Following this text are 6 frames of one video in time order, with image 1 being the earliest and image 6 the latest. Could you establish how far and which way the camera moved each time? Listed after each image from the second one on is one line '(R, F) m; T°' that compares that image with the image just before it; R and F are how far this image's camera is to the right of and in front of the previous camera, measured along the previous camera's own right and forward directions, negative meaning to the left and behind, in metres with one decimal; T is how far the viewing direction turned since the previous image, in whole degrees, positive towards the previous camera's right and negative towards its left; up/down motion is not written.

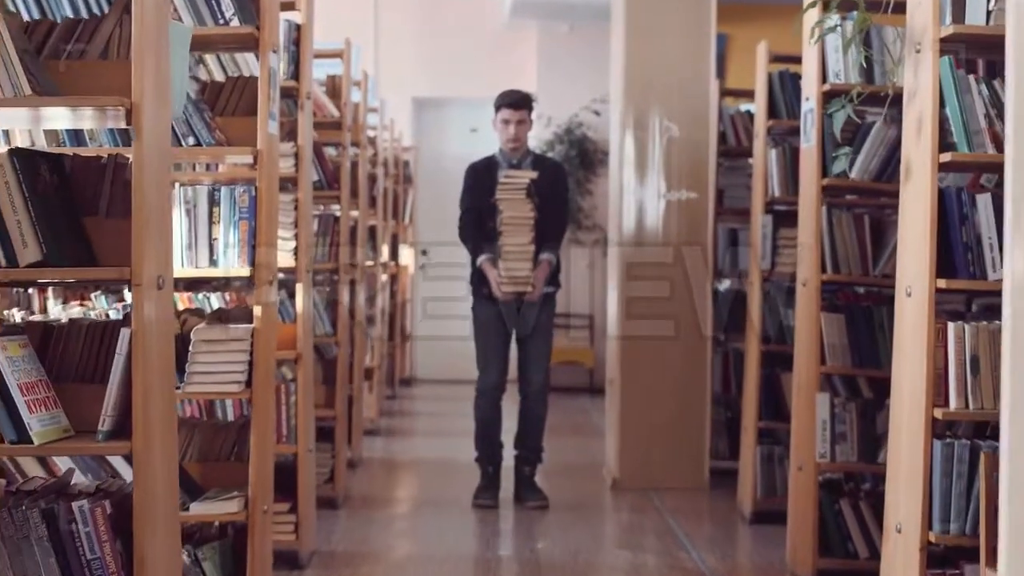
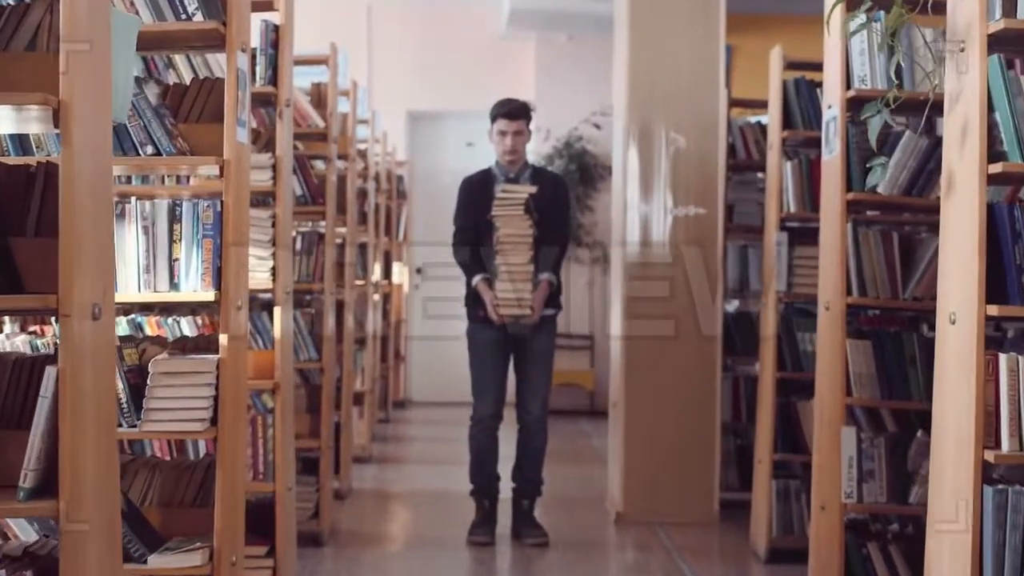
(0.0, +0.3) m; 0°
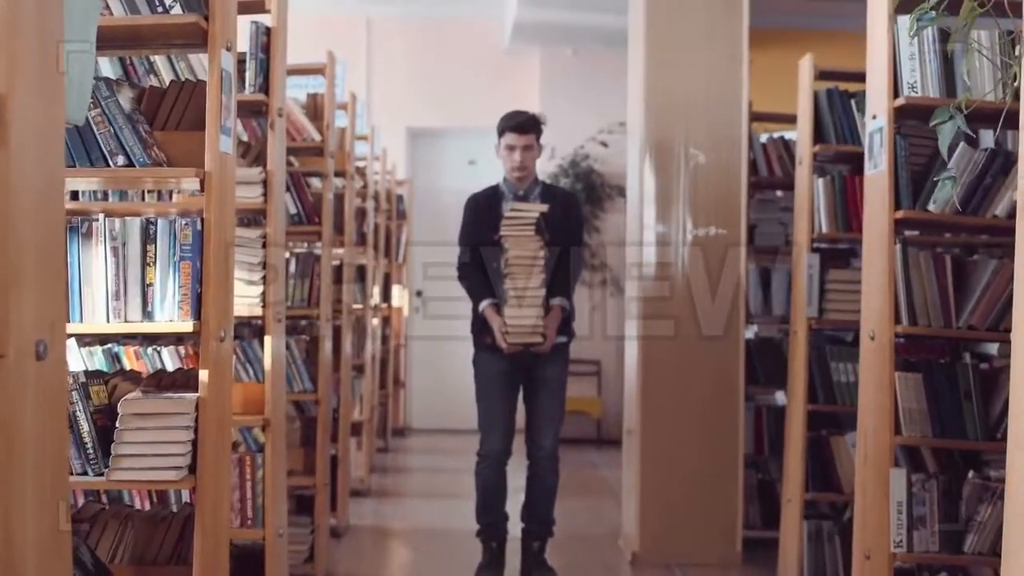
(0.0, +0.3) m; 0°
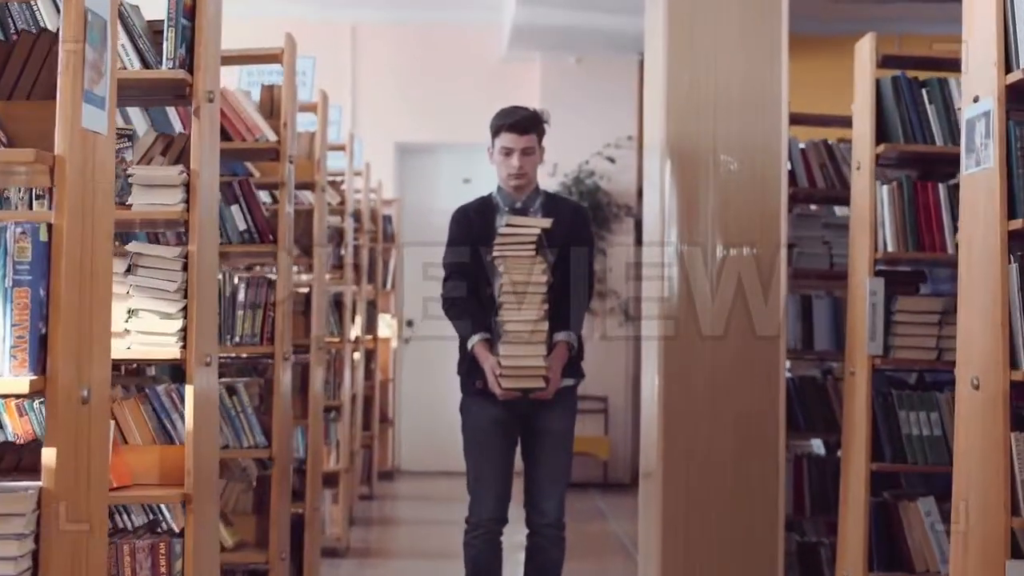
(0.0, +0.6) m; 0°
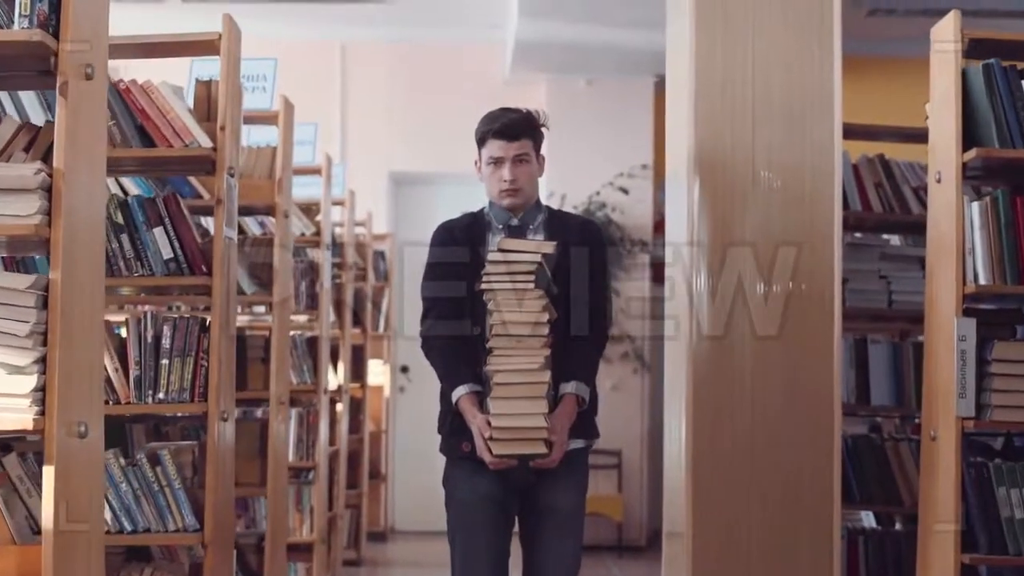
(0.0, +0.6) m; 0°
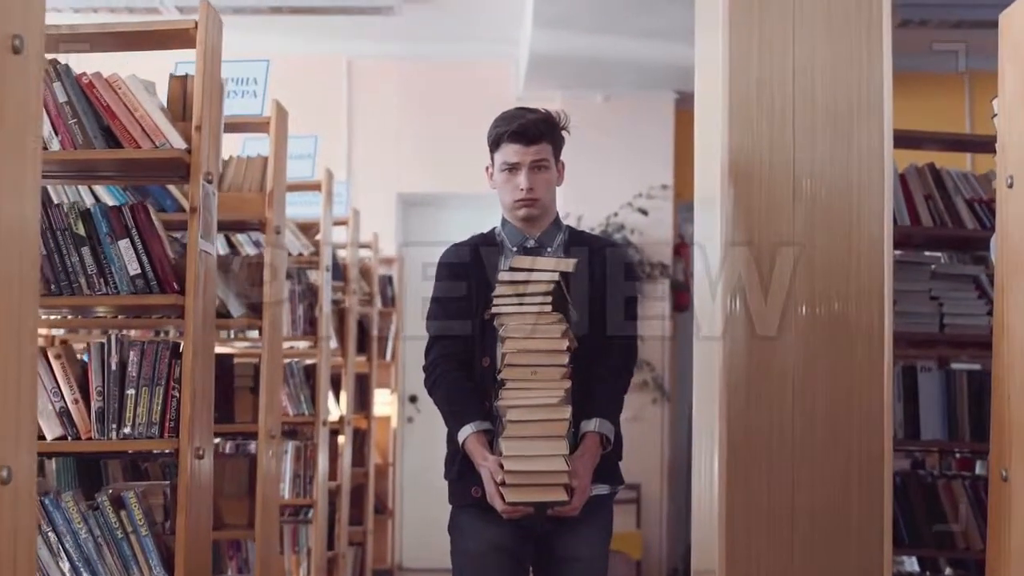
(0.0, +0.3) m; 0°
